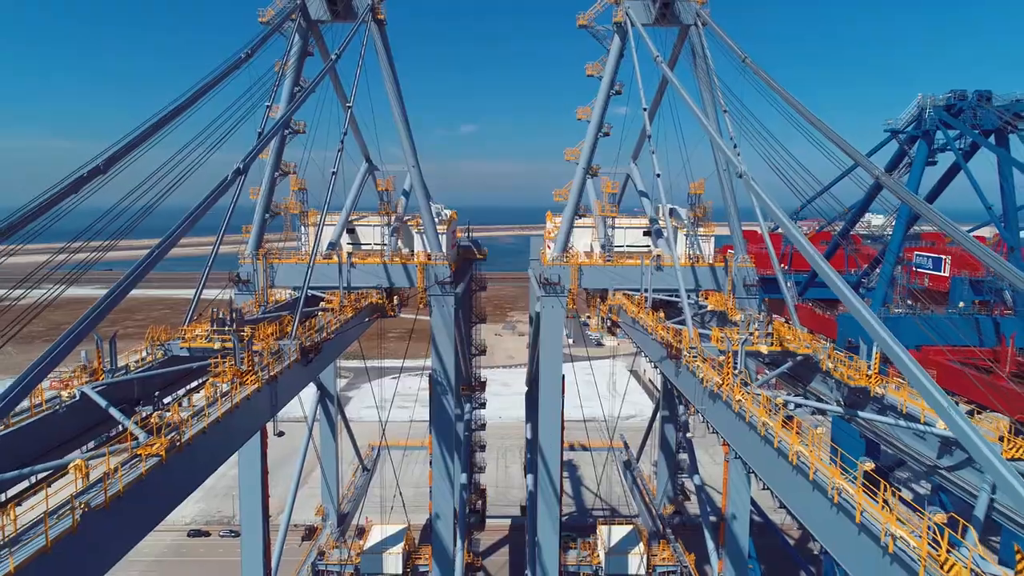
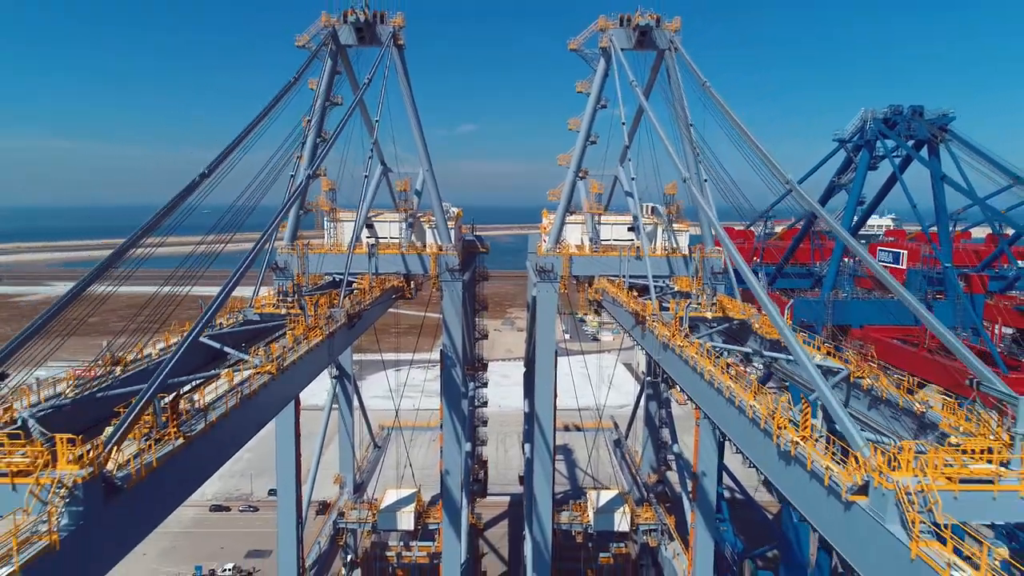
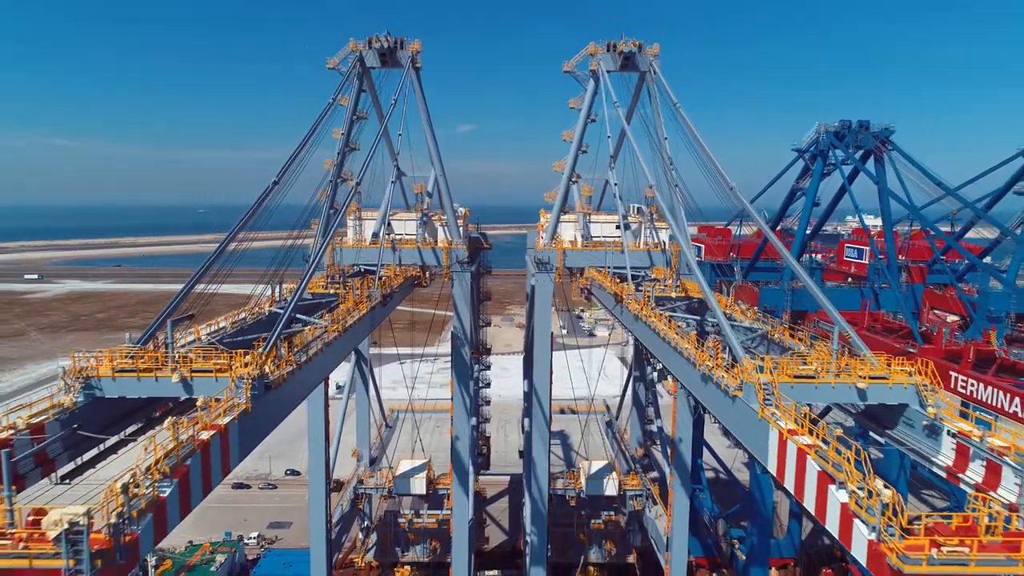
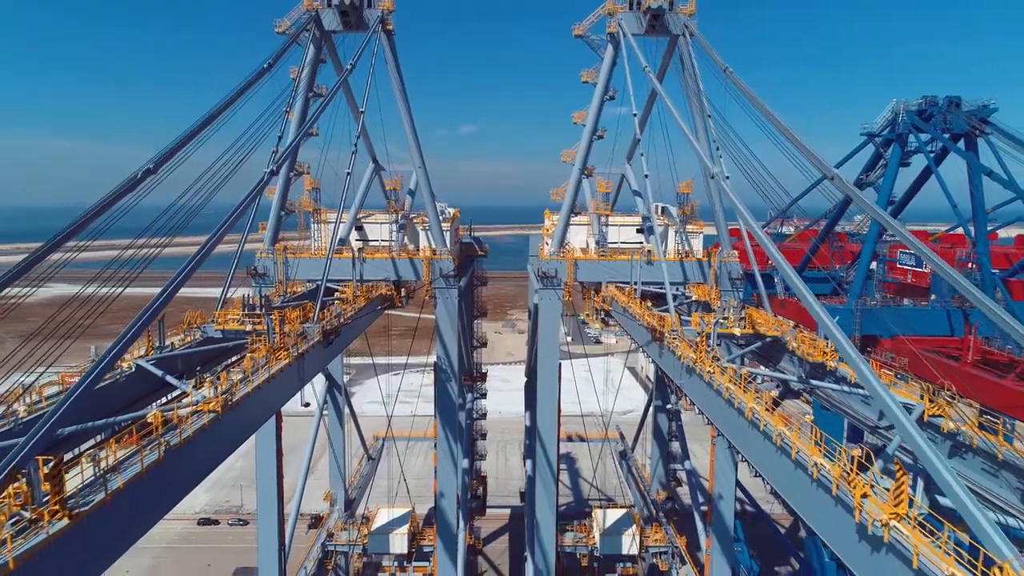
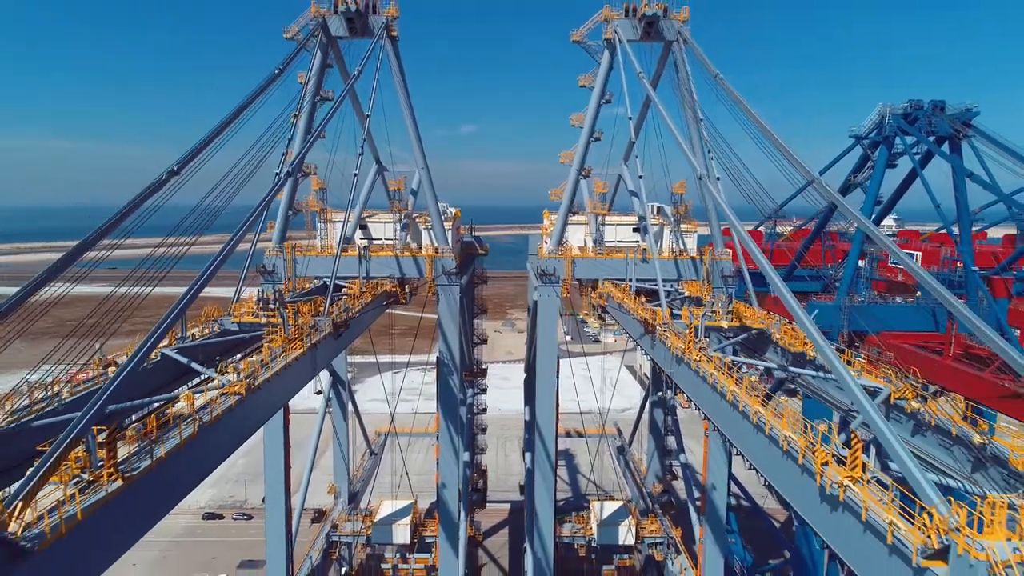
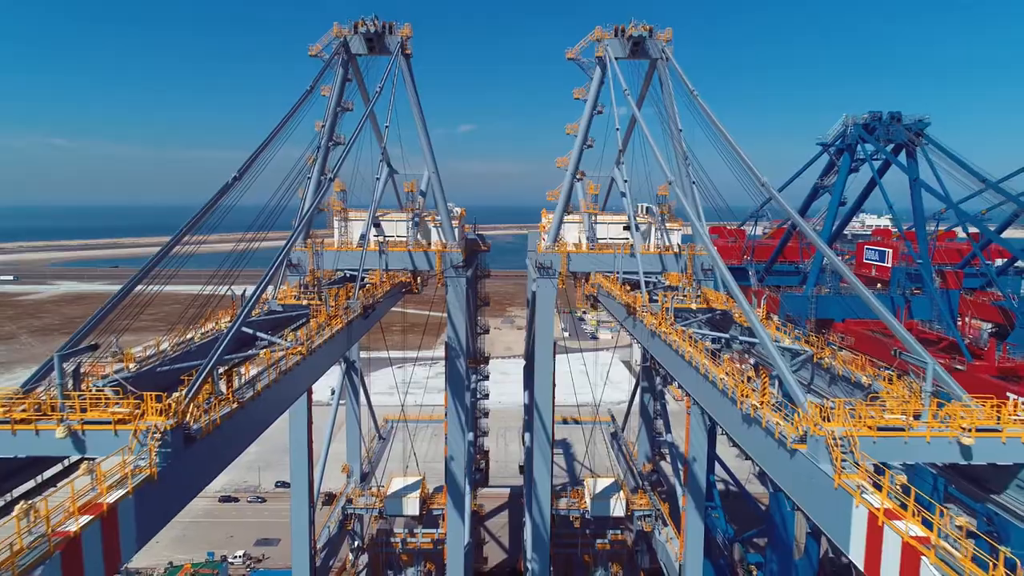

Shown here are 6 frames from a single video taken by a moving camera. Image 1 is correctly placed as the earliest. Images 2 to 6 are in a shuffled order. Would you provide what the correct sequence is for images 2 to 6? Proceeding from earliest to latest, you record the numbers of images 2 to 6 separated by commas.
4, 5, 2, 6, 3
